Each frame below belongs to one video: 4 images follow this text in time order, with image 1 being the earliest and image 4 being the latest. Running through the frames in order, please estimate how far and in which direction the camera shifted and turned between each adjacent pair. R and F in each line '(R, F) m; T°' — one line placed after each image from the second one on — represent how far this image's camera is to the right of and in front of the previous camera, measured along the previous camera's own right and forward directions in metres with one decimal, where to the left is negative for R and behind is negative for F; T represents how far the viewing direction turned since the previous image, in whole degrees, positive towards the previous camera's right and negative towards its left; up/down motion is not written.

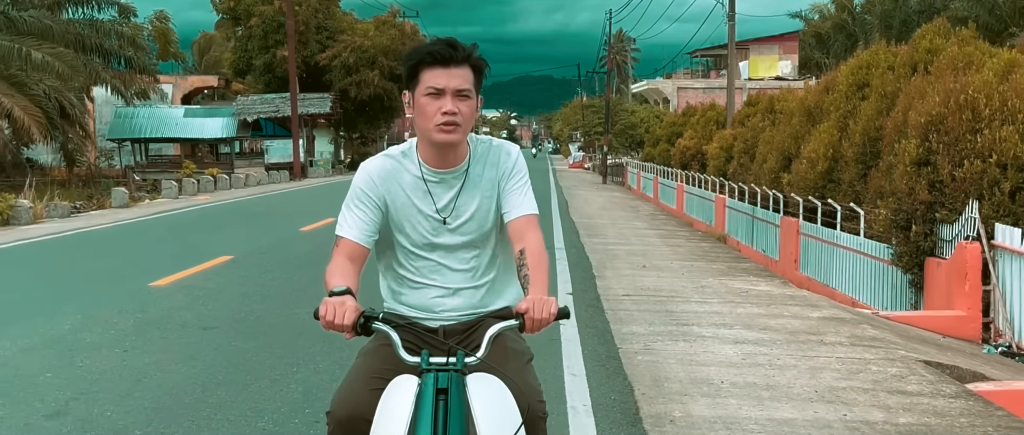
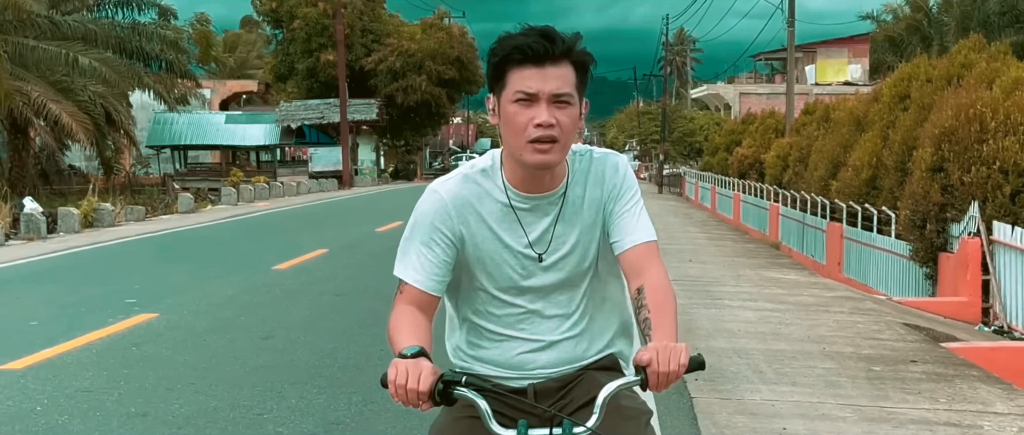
(0.0, +0.6) m; -2°
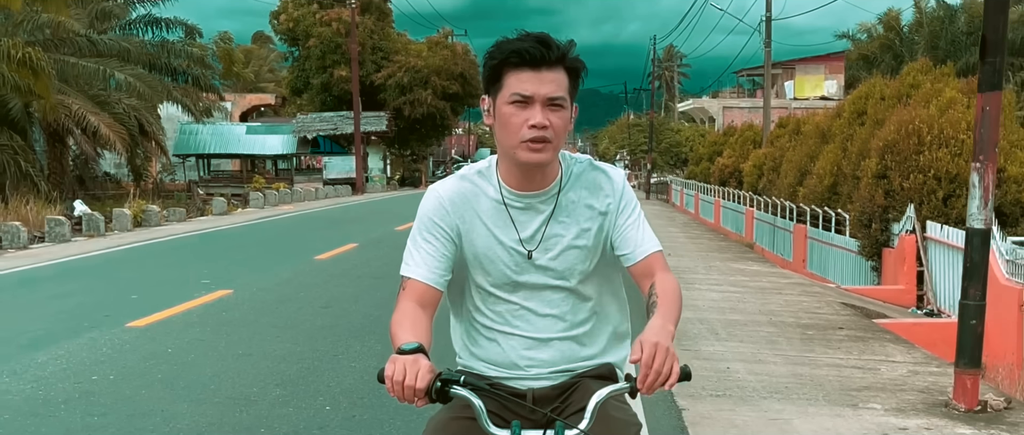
(-0.1, -1.5) m; 0°
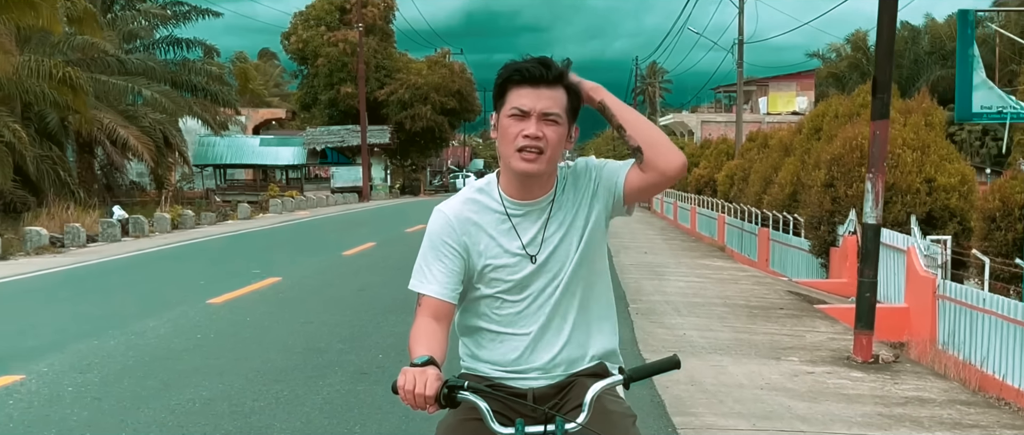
(-0.1, -1.6) m; +1°
